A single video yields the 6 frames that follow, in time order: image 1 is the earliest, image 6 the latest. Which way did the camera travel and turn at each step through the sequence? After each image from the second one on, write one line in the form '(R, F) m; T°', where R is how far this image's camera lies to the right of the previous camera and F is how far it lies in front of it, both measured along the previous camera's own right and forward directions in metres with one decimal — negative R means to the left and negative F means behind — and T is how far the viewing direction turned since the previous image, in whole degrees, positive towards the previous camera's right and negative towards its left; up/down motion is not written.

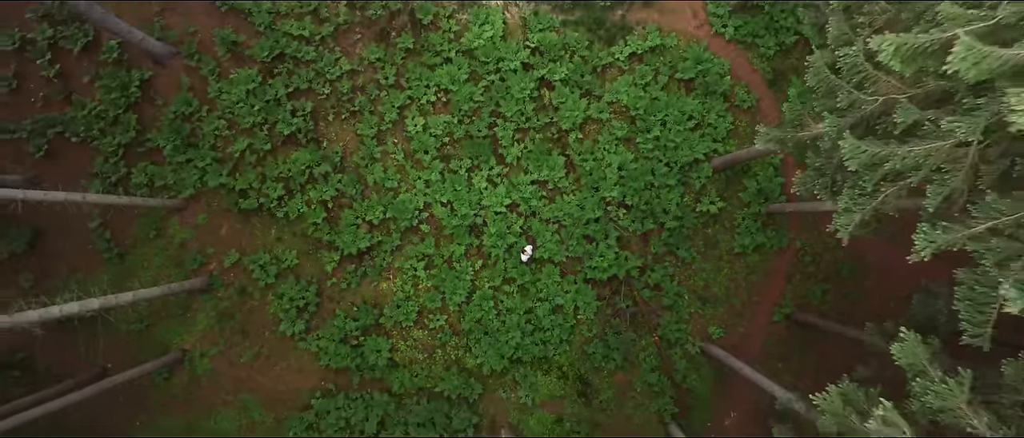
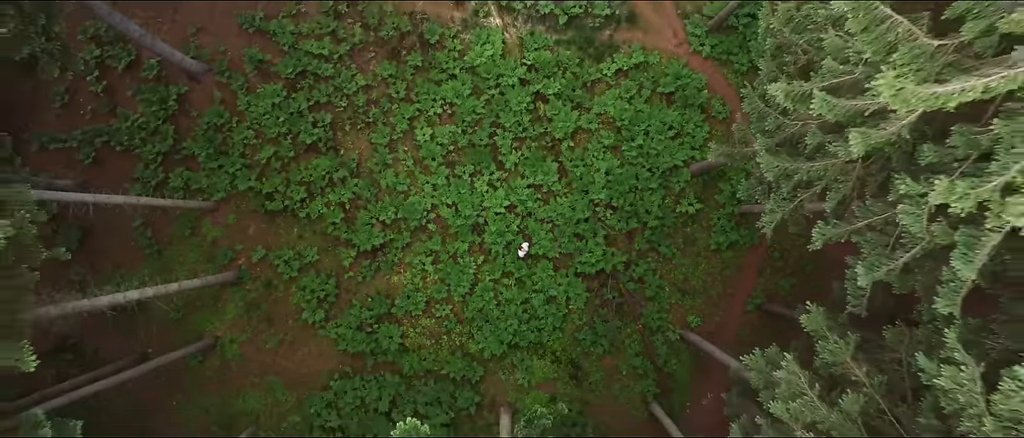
(+0.1, -1.2) m; 0°
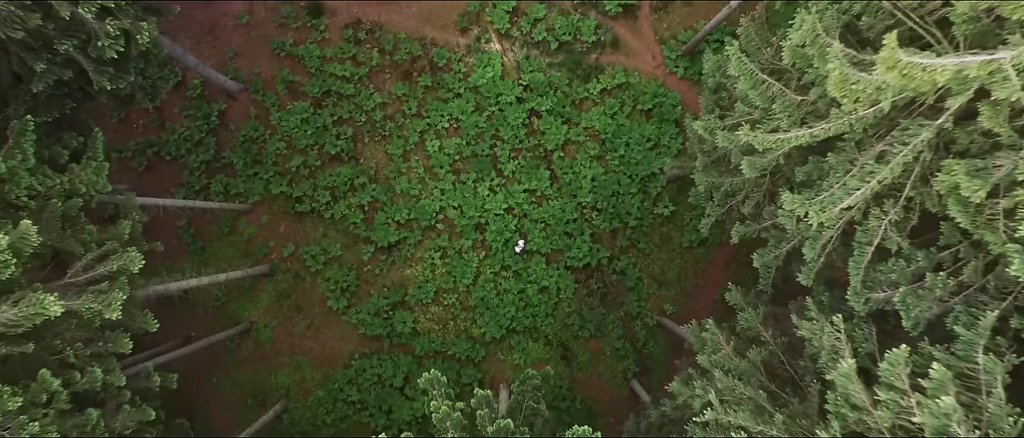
(0.0, -1.7) m; 0°
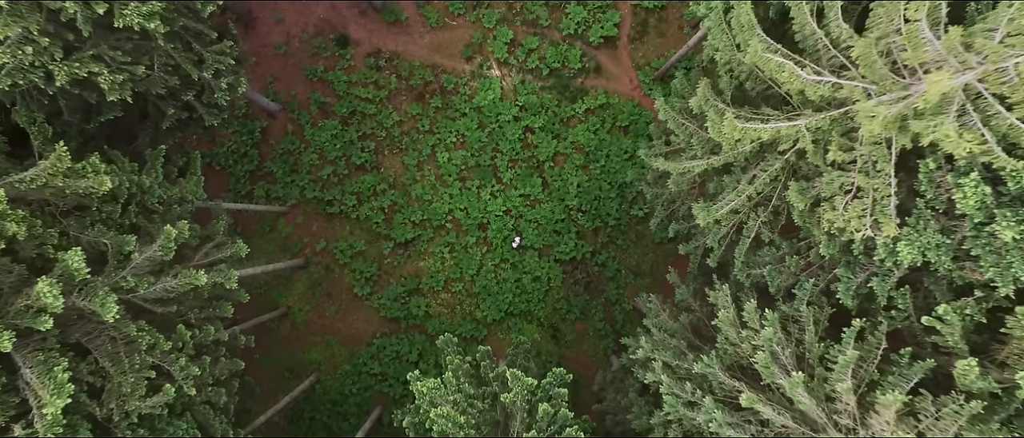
(+0.1, -2.4) m; 0°
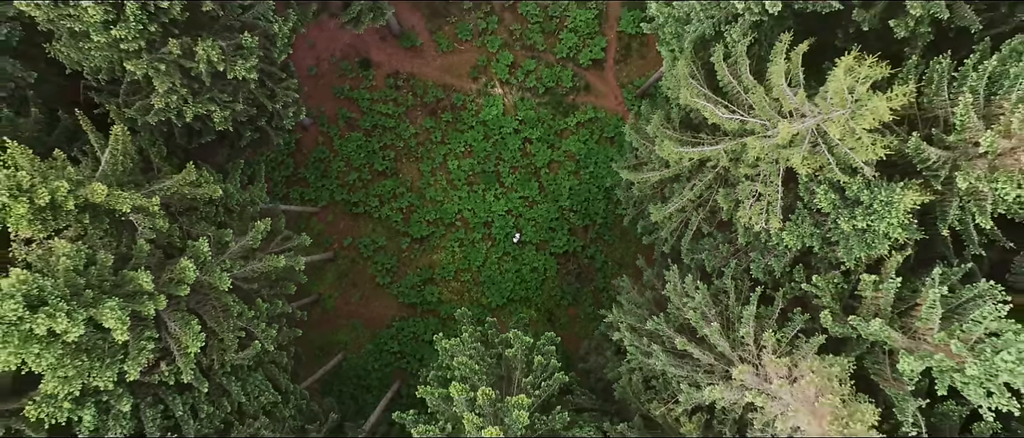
(0.0, -2.4) m; 0°
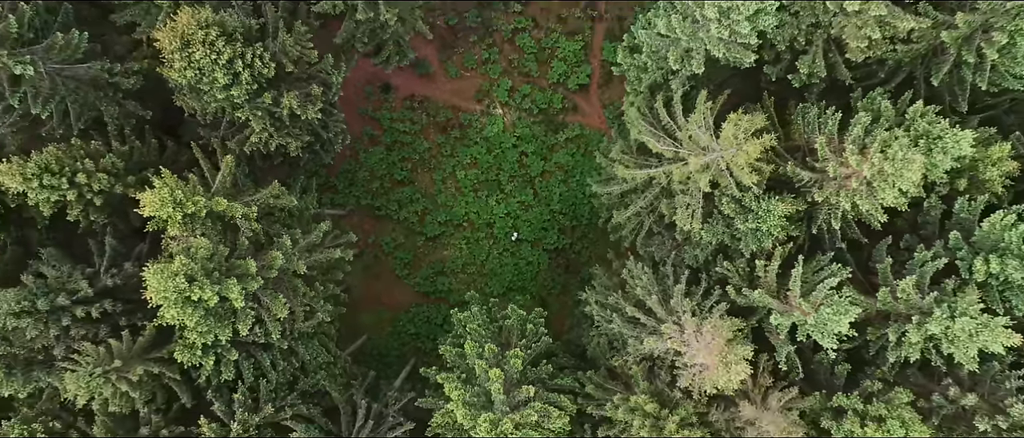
(0.0, -3.1) m; 0°
